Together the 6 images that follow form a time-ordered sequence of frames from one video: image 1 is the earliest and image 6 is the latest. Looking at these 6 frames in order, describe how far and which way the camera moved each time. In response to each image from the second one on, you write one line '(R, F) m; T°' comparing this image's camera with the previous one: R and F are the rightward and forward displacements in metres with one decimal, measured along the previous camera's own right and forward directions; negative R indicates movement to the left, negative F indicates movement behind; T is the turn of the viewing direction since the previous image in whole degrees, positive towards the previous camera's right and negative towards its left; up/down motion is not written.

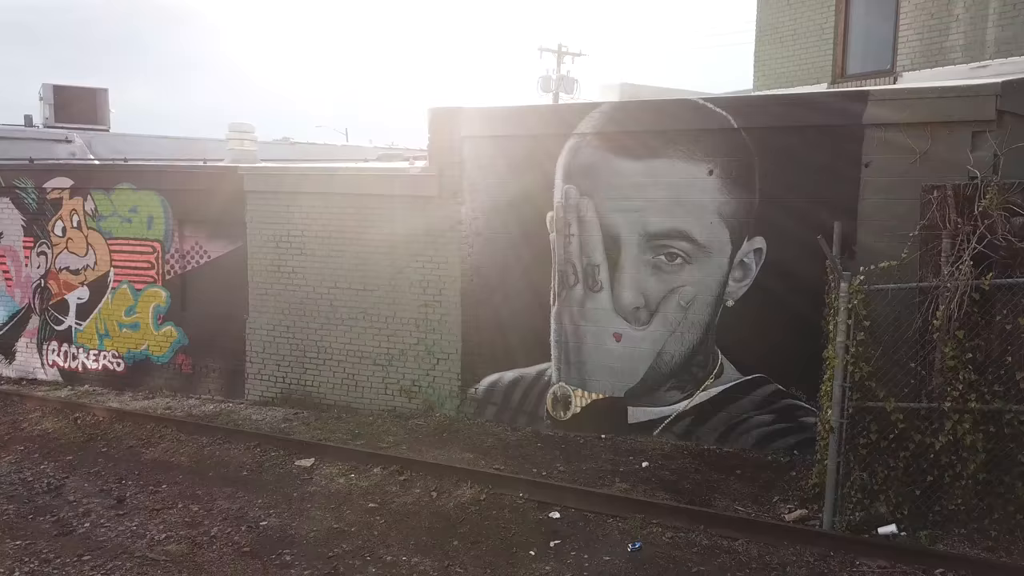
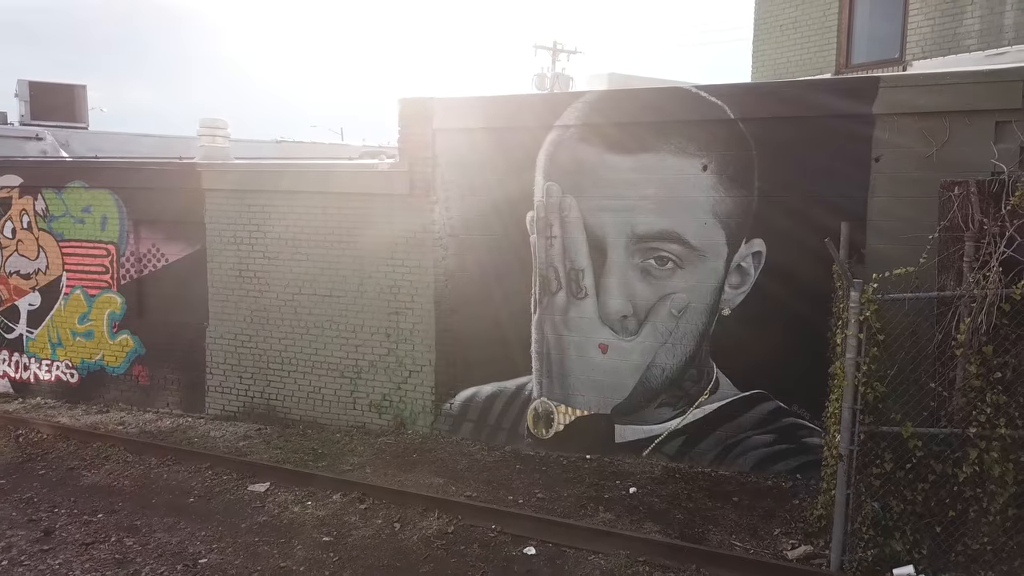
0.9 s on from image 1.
(+0.3, +0.6) m; 0°
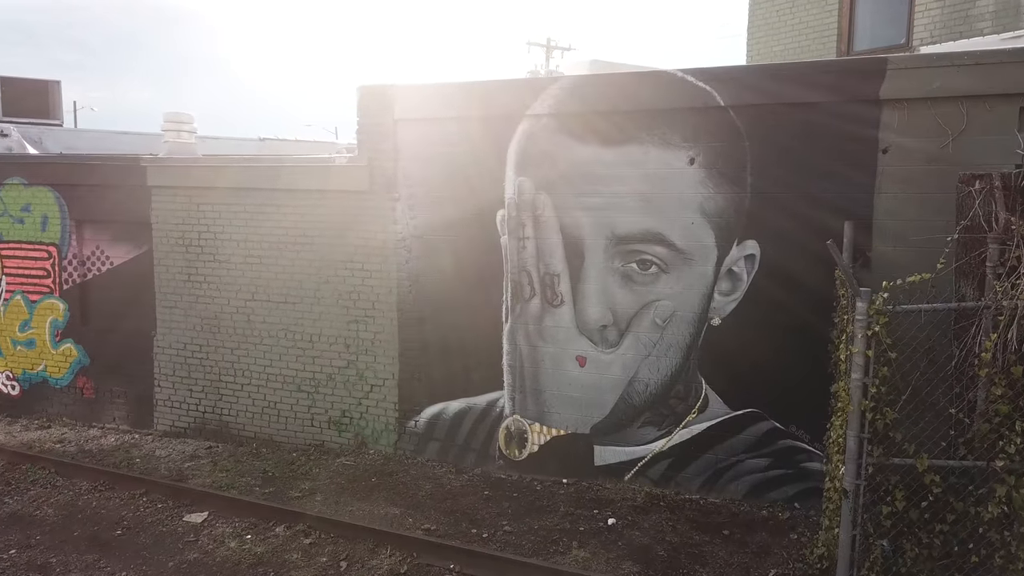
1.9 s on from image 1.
(+0.4, +0.6) m; 0°
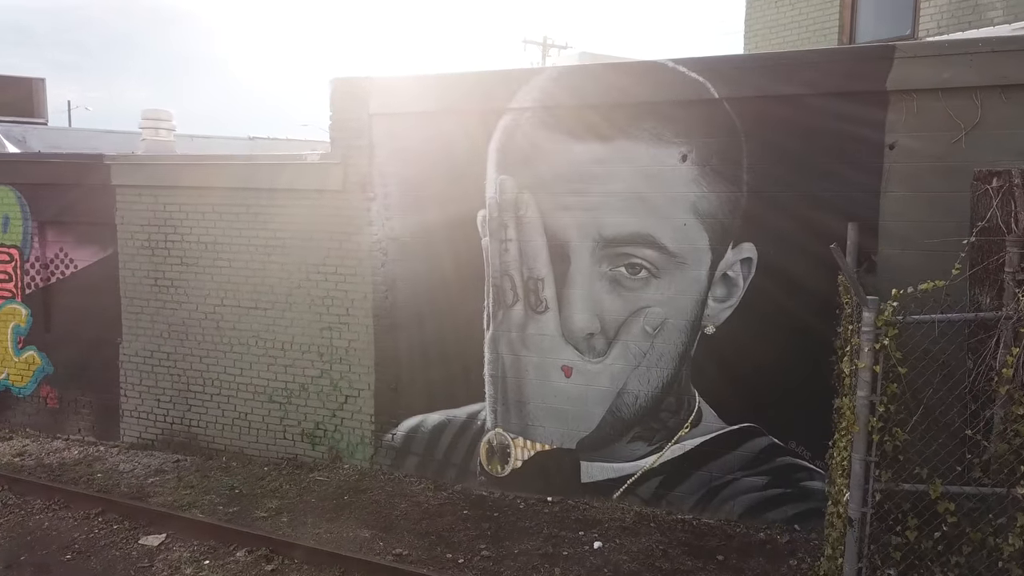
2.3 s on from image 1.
(+0.2, +0.4) m; 0°
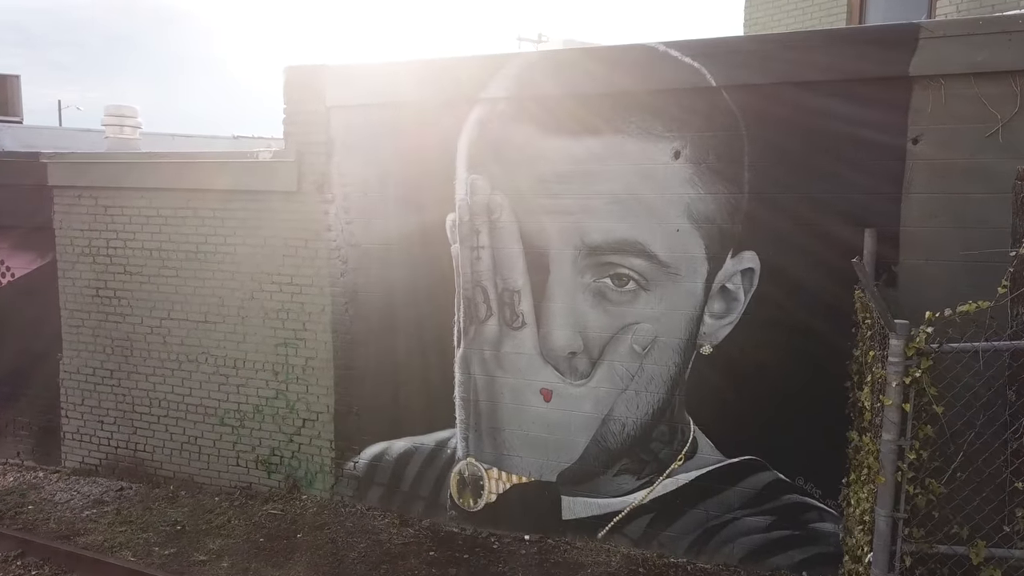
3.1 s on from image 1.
(+0.3, +0.6) m; 0°
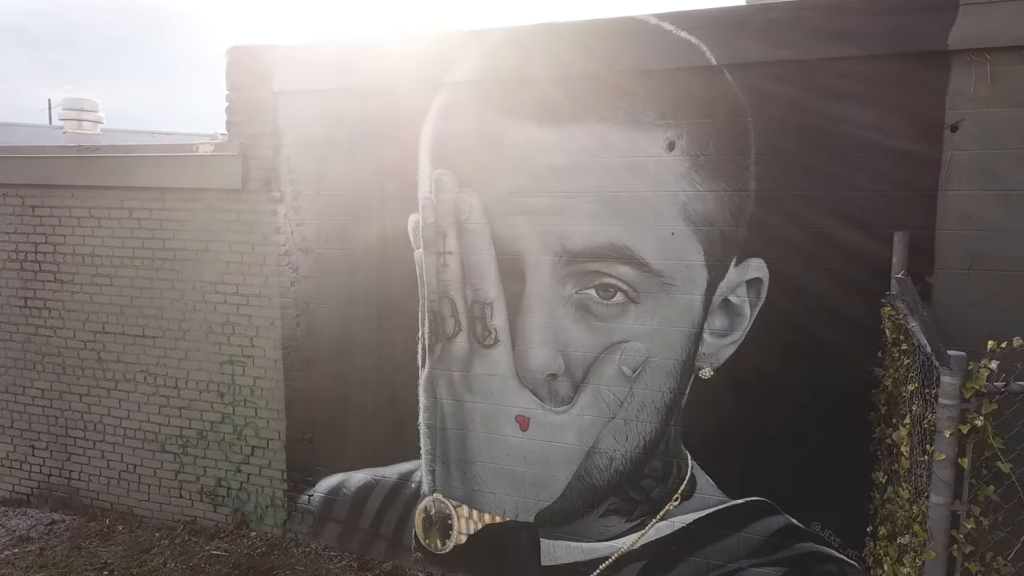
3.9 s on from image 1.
(+0.2, +0.6) m; 0°
